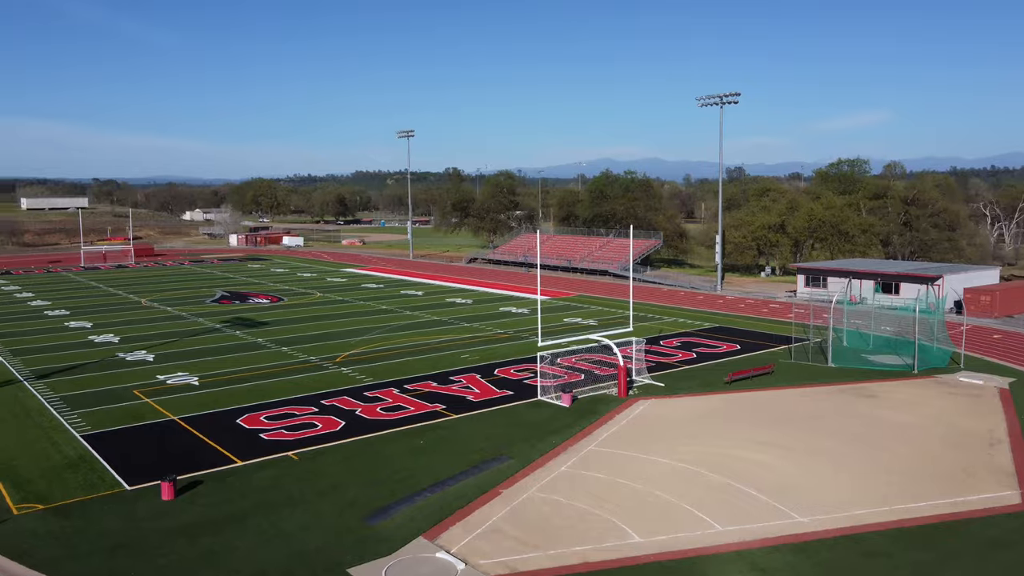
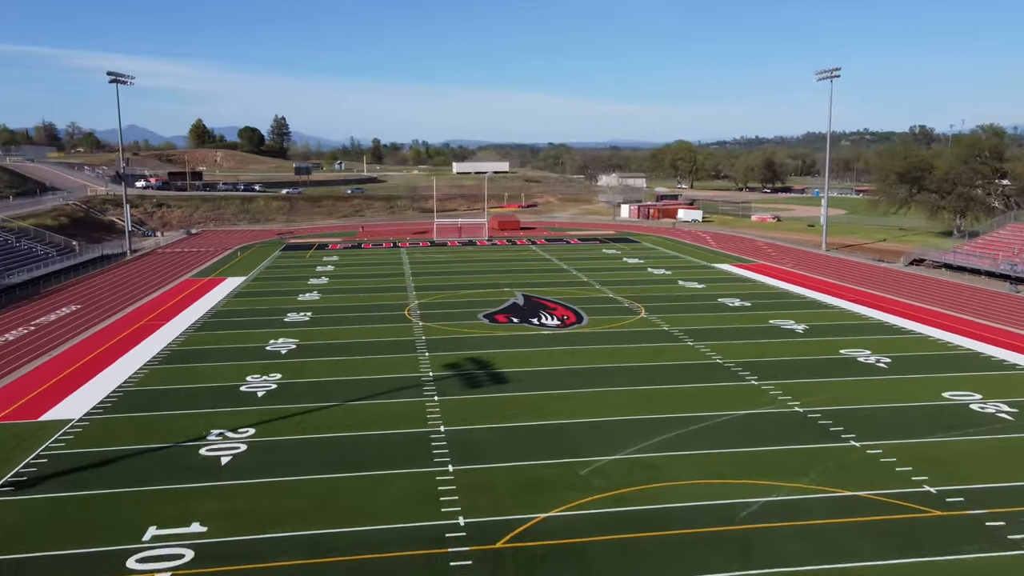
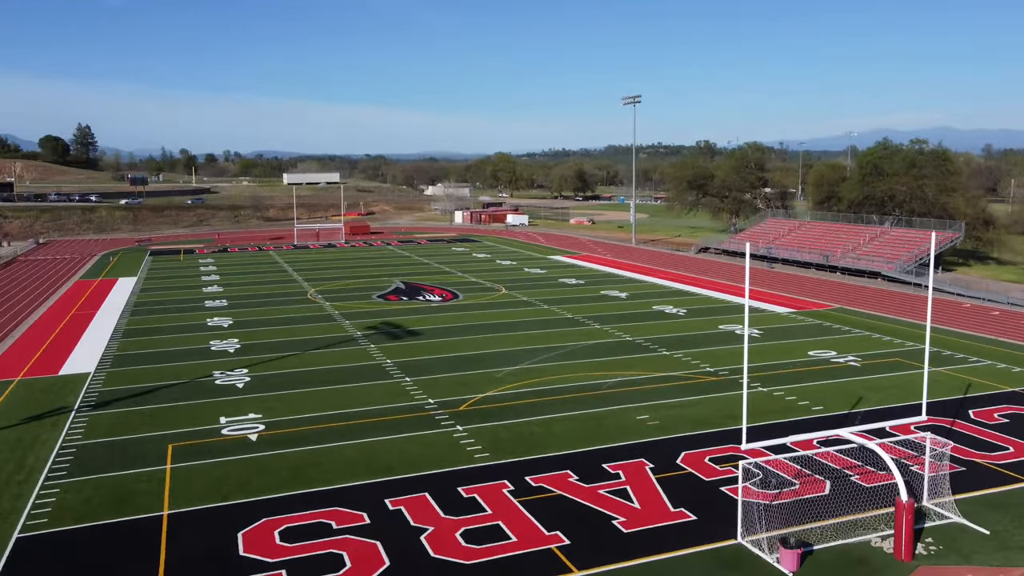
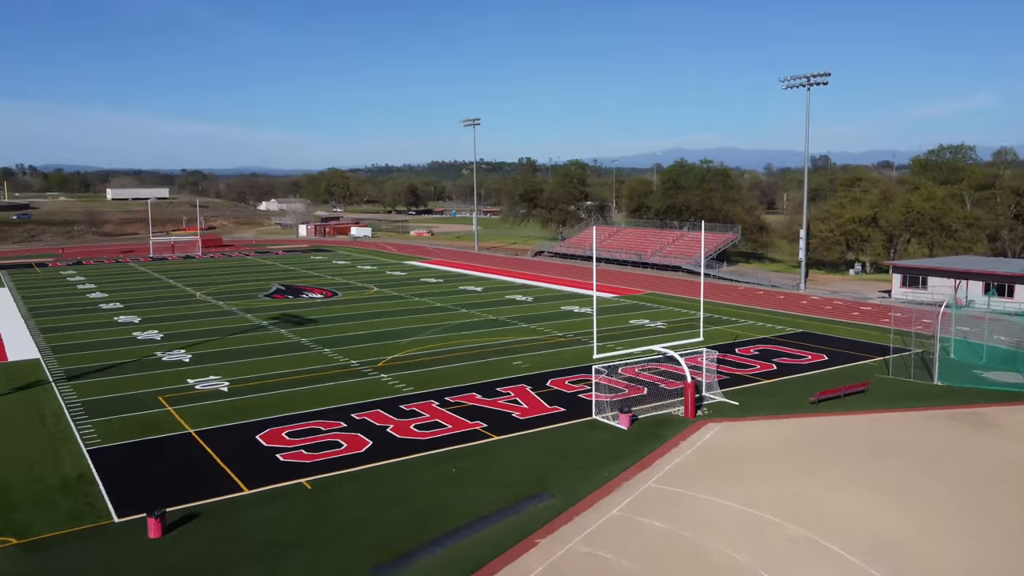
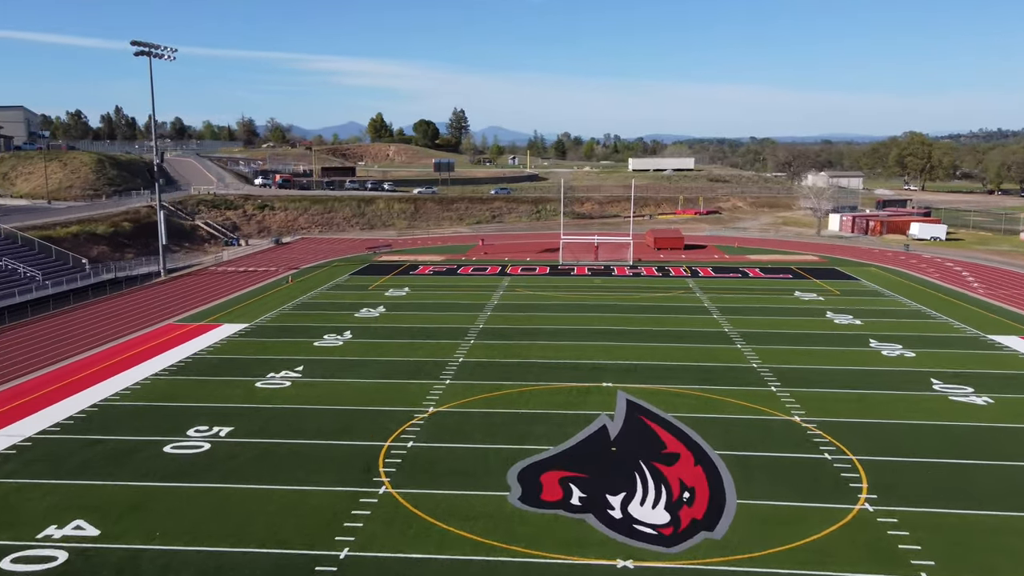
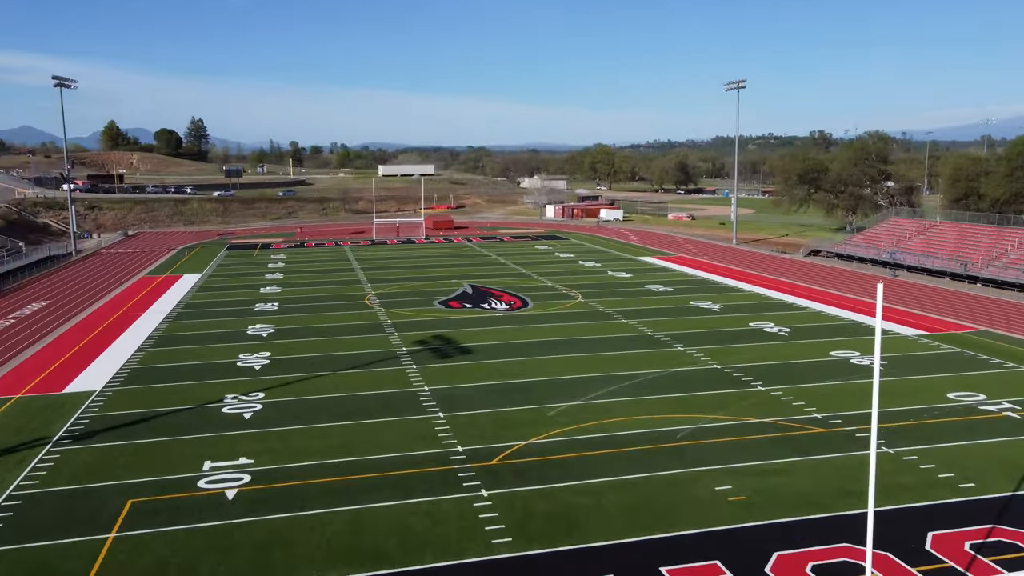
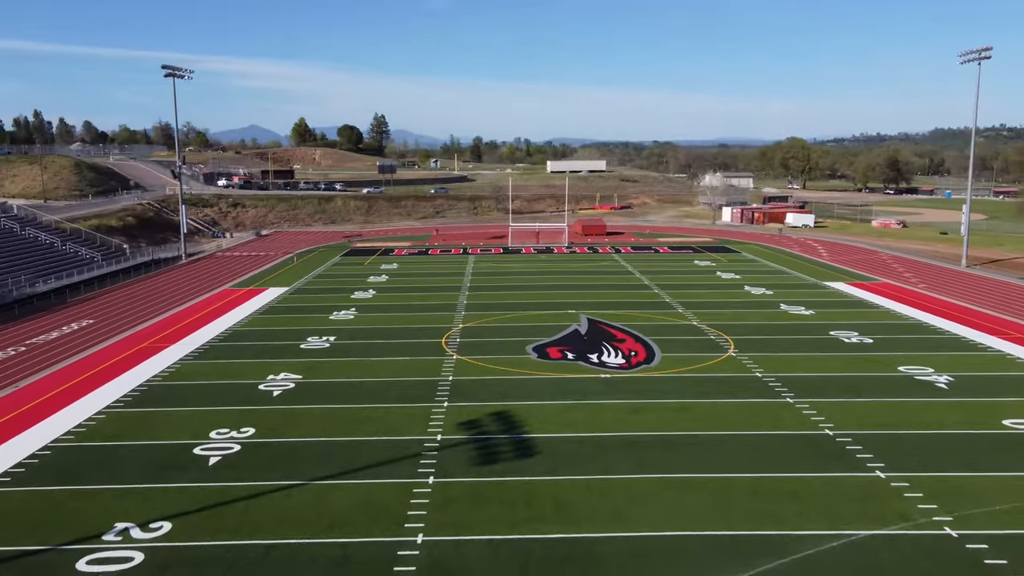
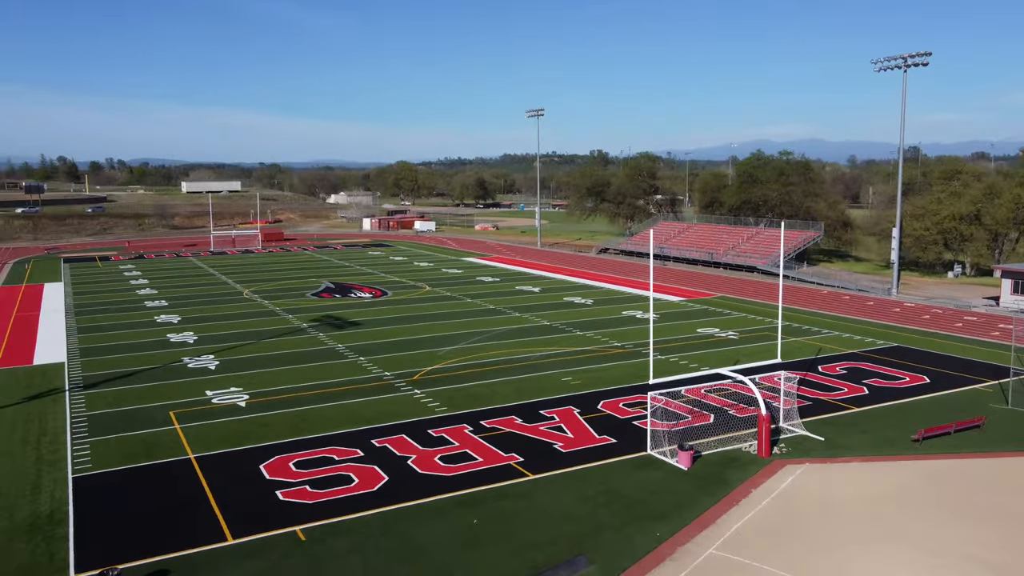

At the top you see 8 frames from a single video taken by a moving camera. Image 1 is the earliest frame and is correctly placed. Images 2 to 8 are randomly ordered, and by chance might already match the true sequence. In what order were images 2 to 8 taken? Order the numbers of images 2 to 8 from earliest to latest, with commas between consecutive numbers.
4, 8, 3, 6, 2, 7, 5
